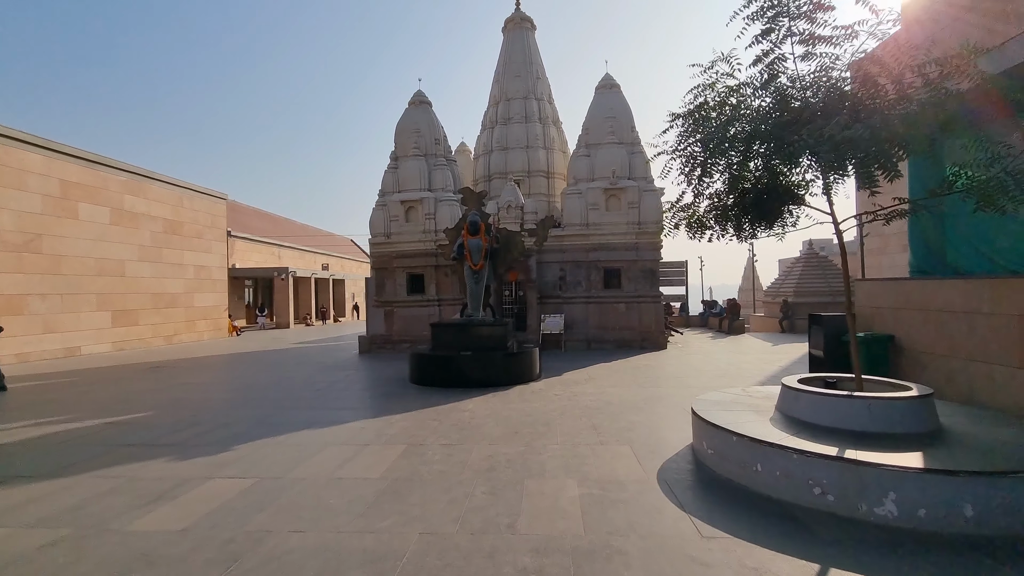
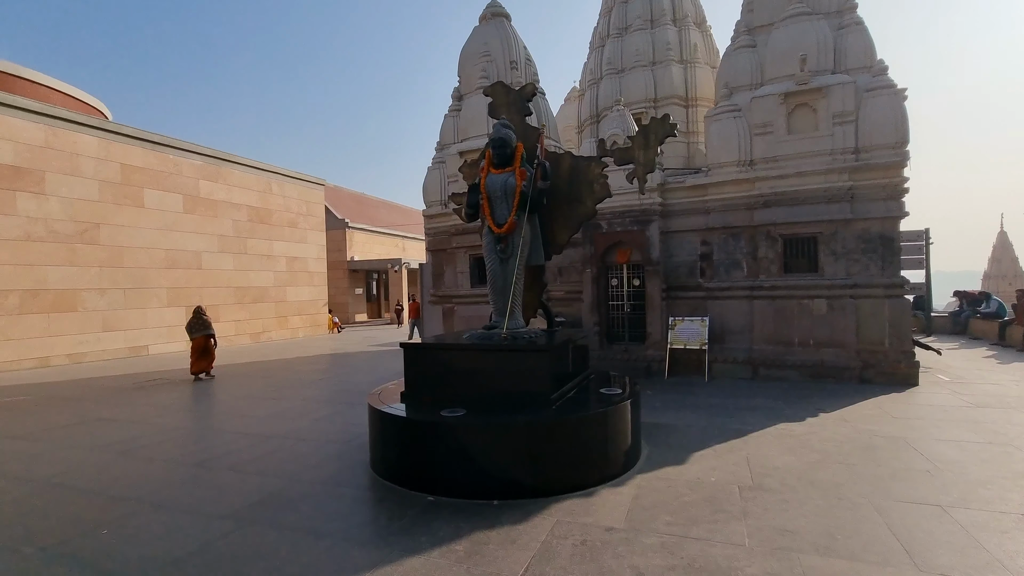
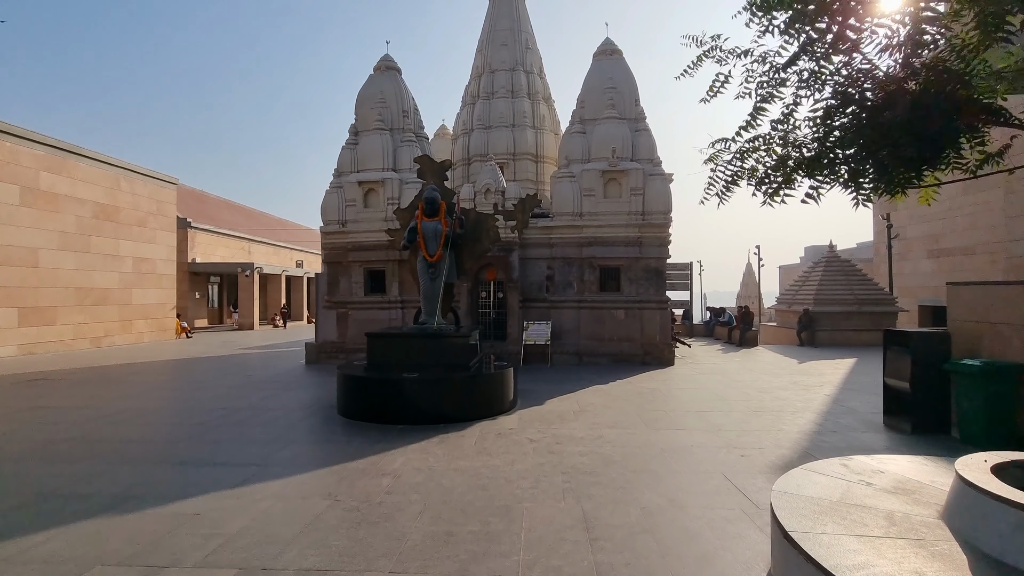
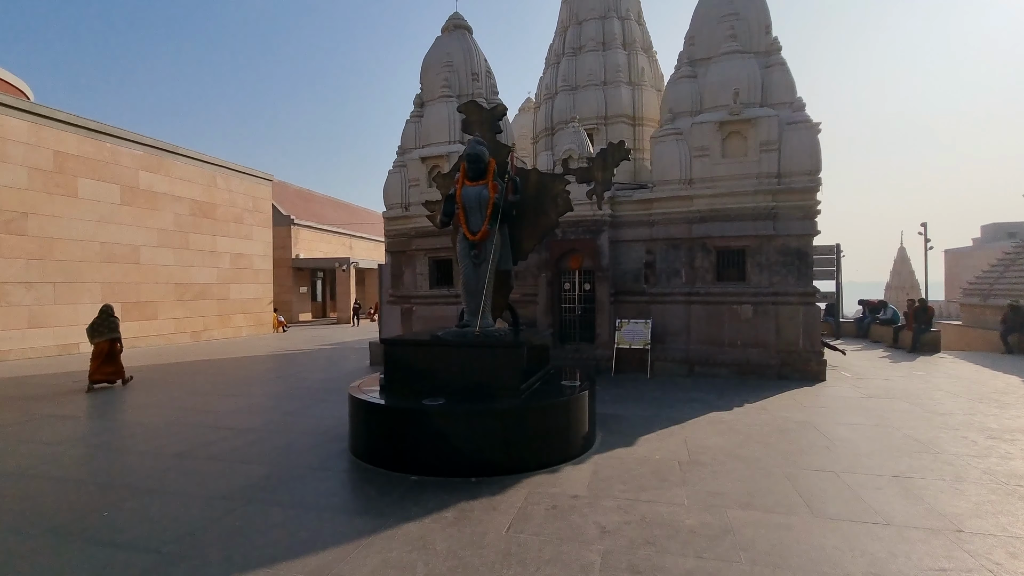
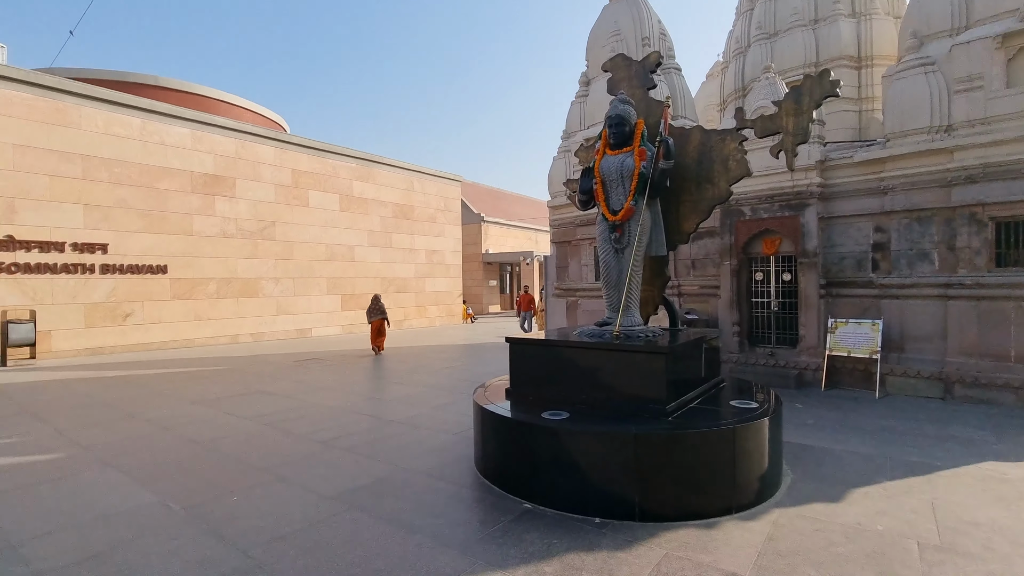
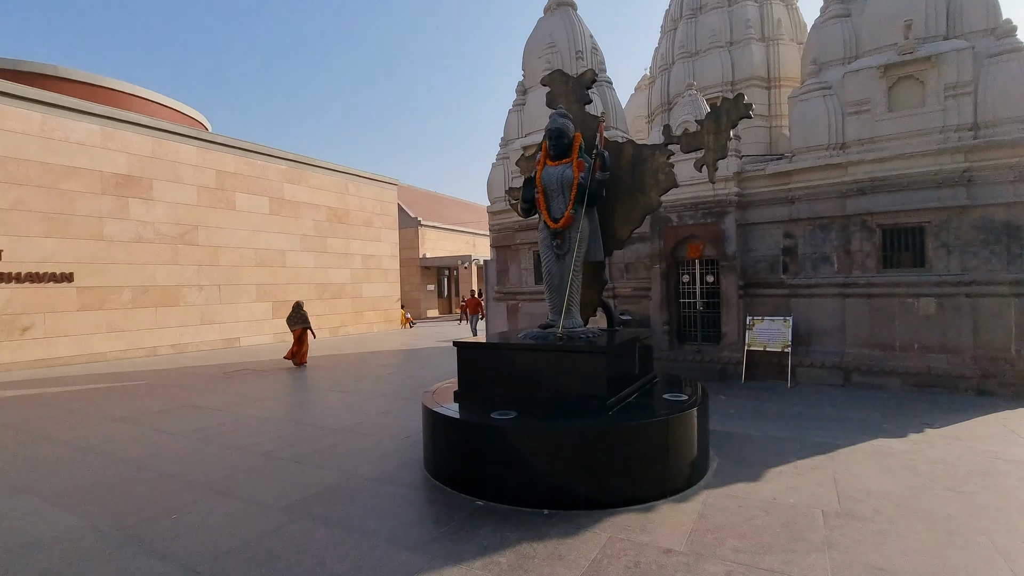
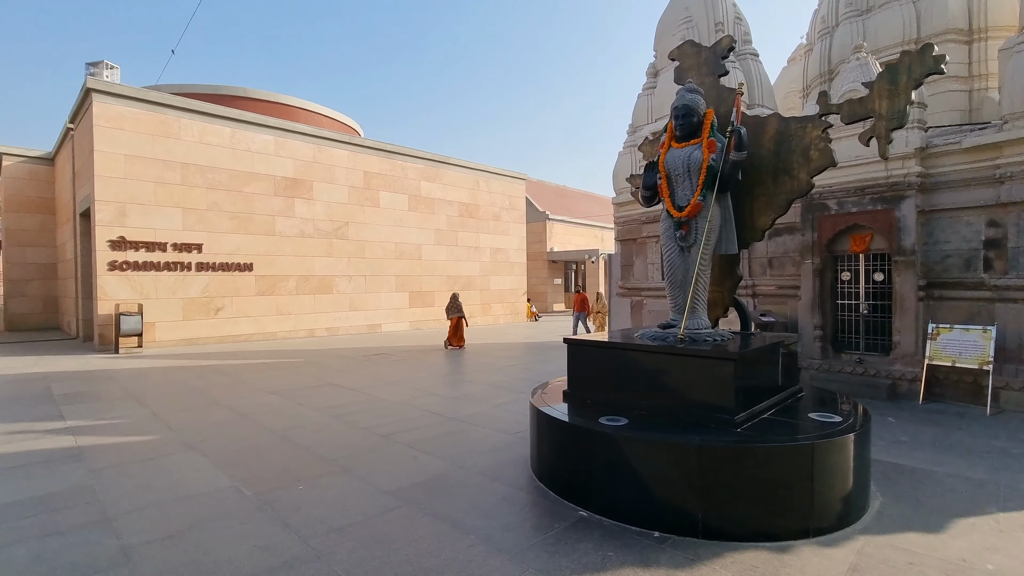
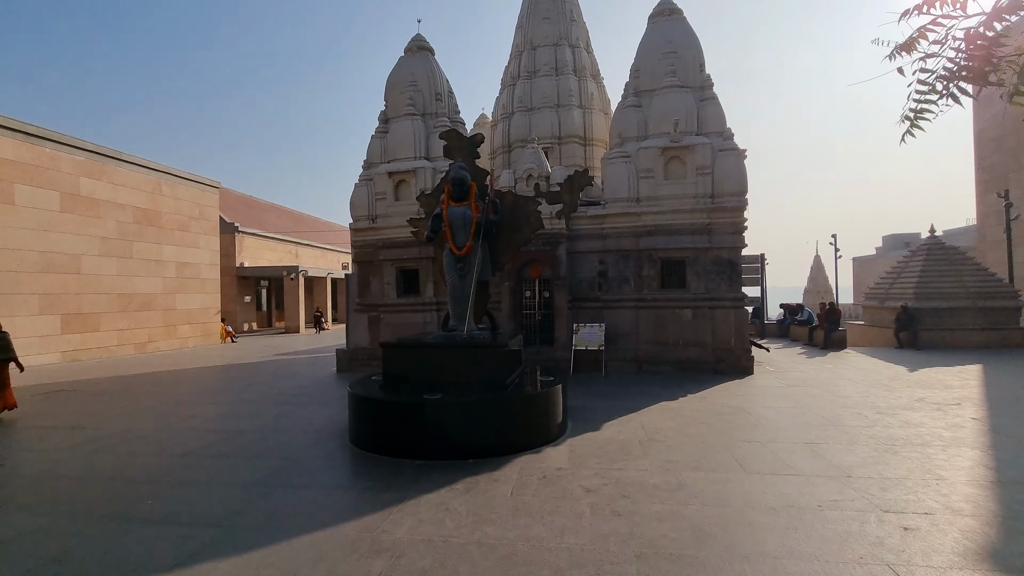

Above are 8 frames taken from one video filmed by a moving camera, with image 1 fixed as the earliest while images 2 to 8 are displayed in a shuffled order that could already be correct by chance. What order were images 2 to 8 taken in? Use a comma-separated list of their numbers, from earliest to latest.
3, 8, 4, 2, 6, 5, 7
